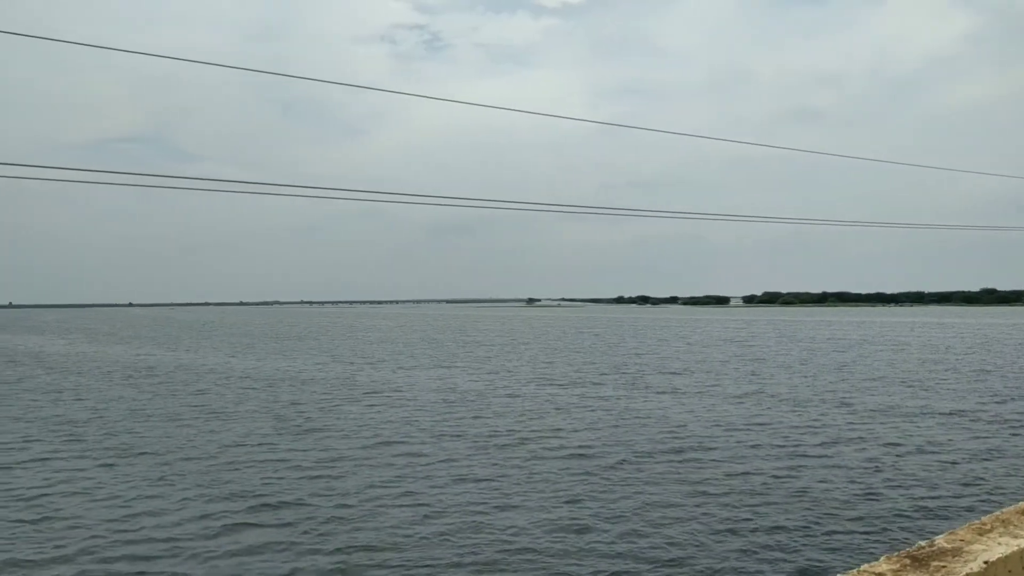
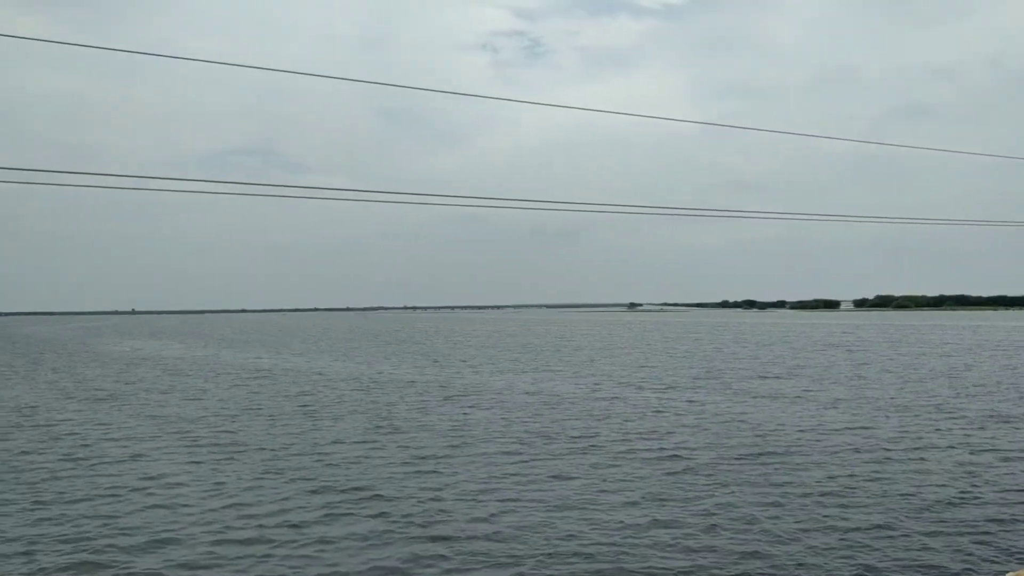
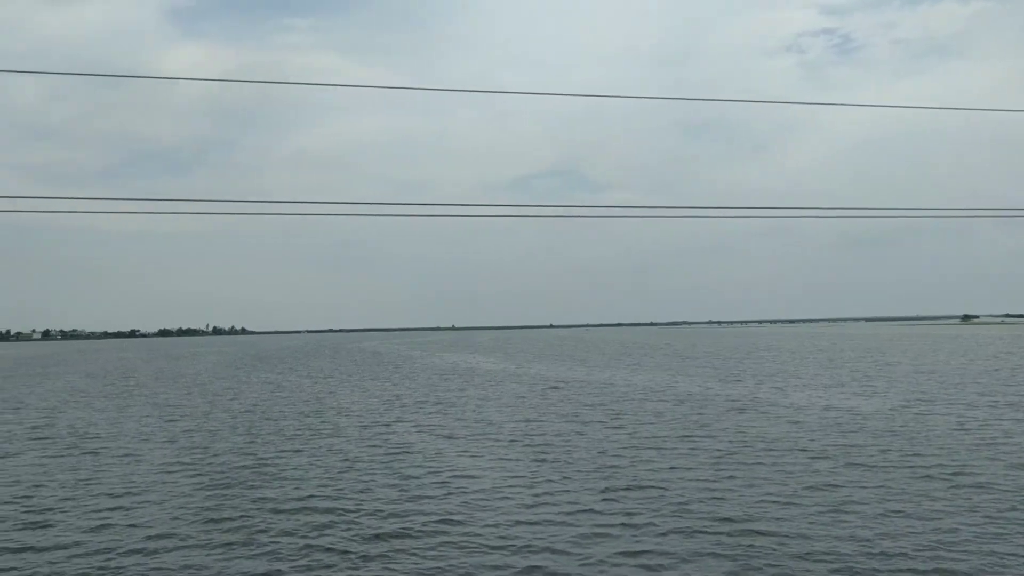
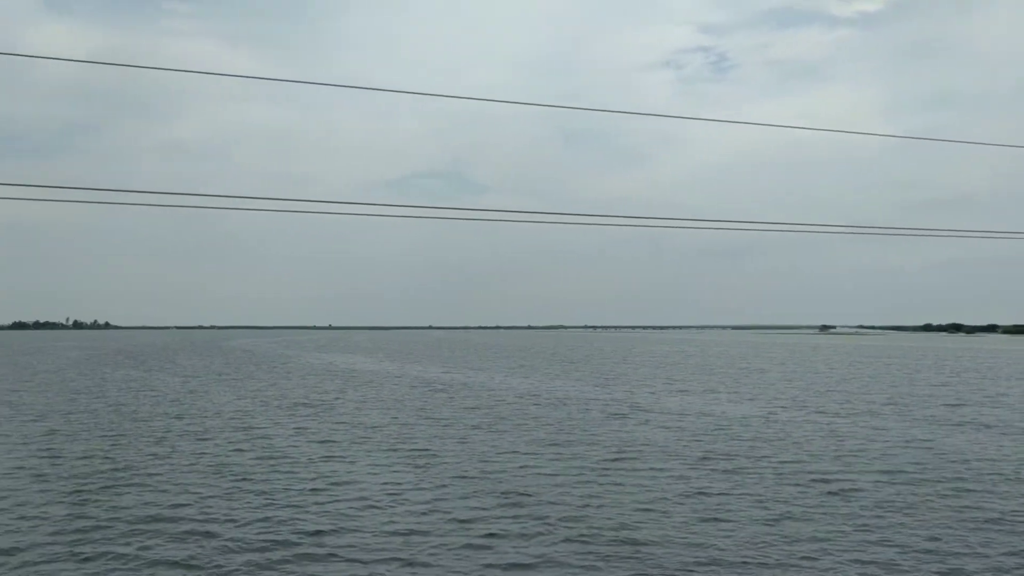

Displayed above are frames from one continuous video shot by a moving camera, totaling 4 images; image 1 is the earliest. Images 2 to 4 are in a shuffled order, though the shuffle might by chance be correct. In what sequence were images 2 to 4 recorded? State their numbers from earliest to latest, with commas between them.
2, 4, 3
